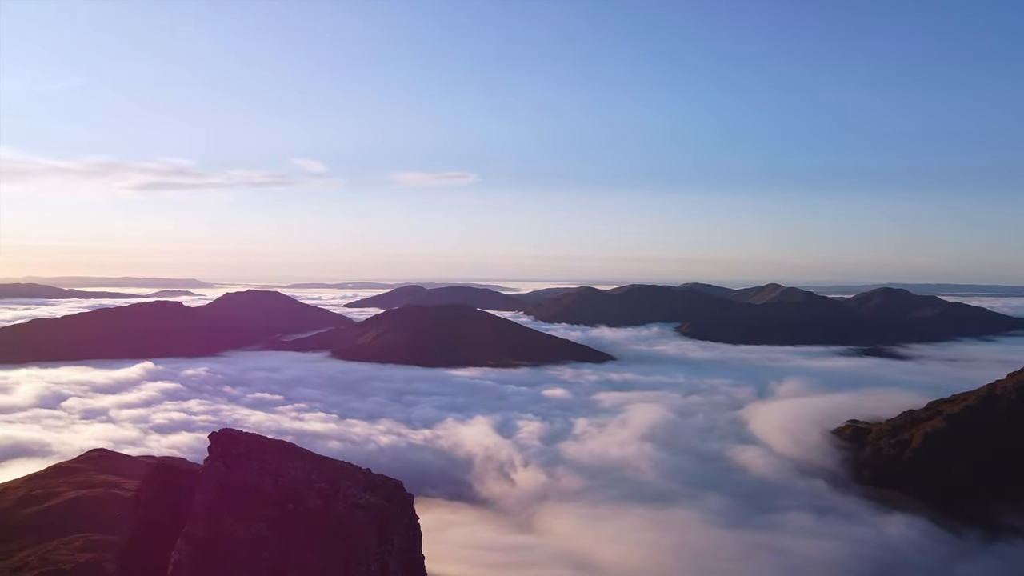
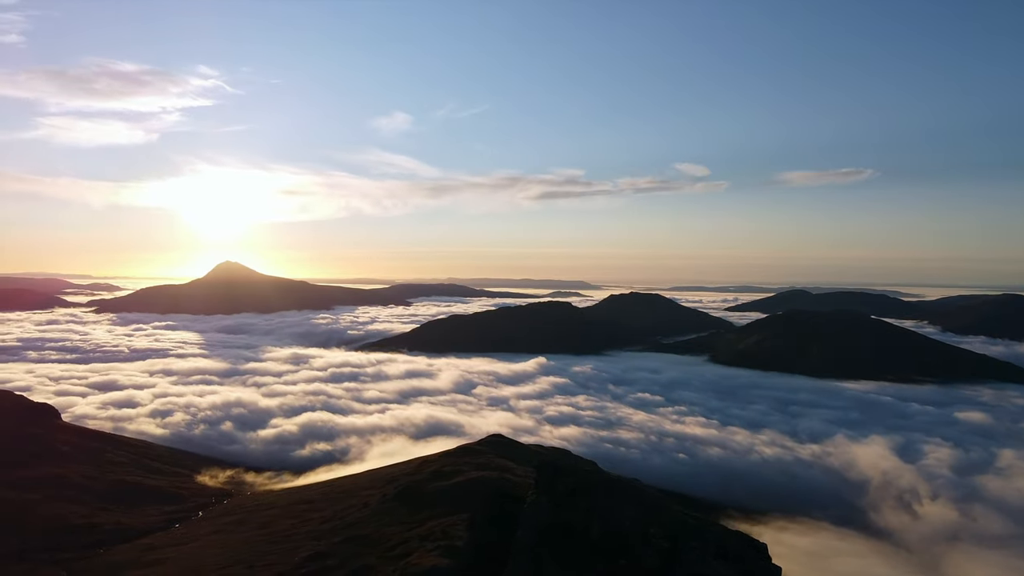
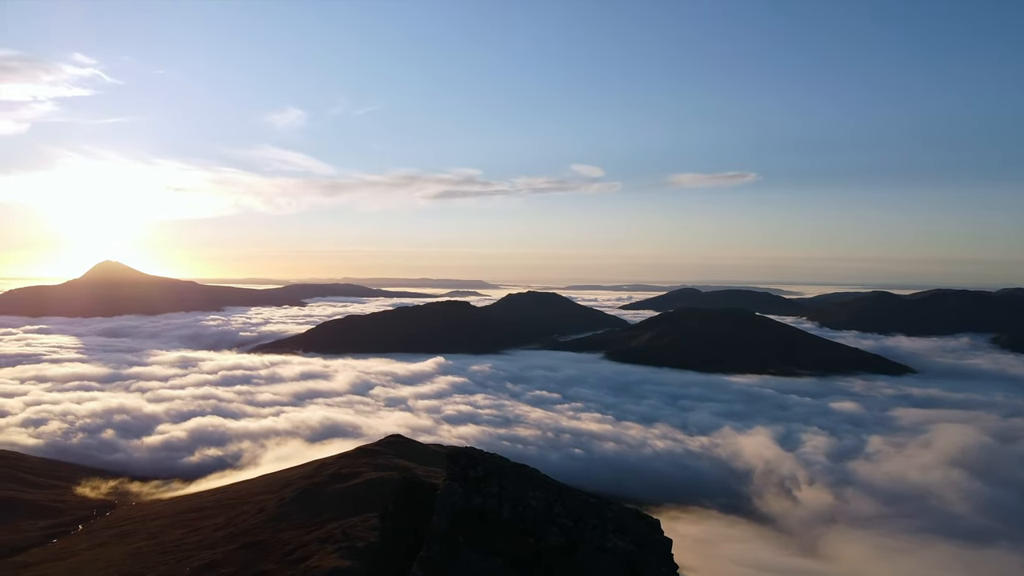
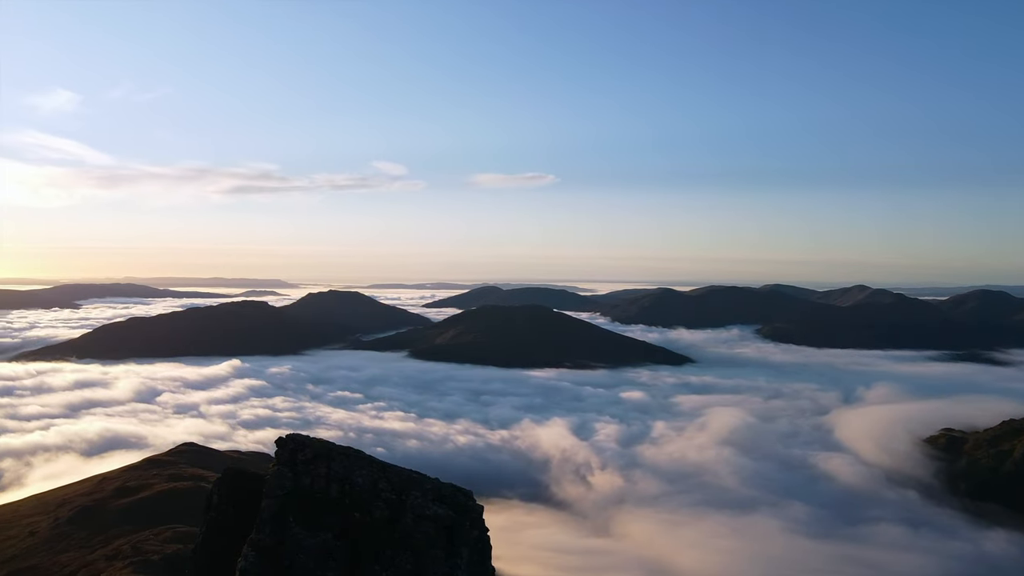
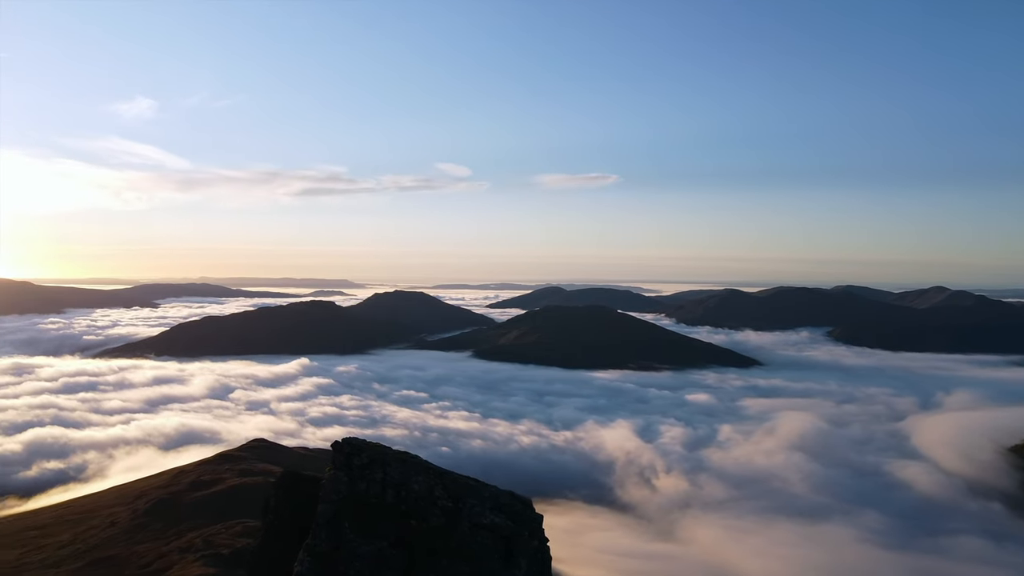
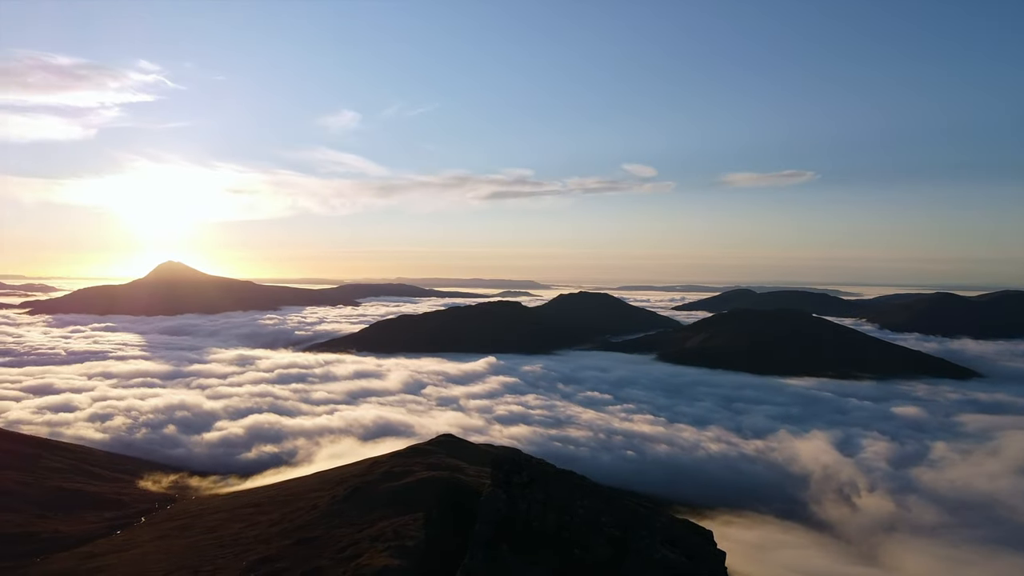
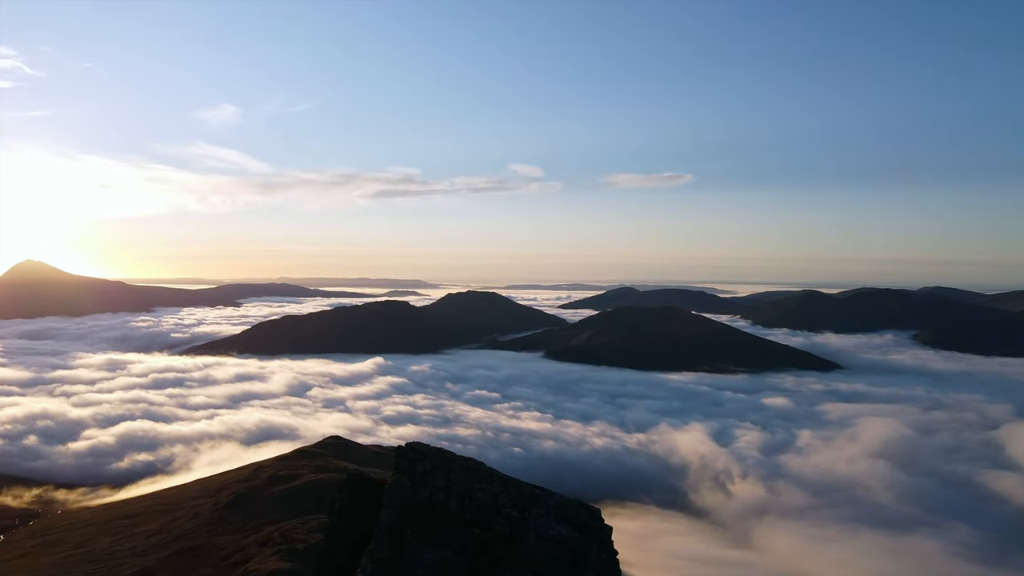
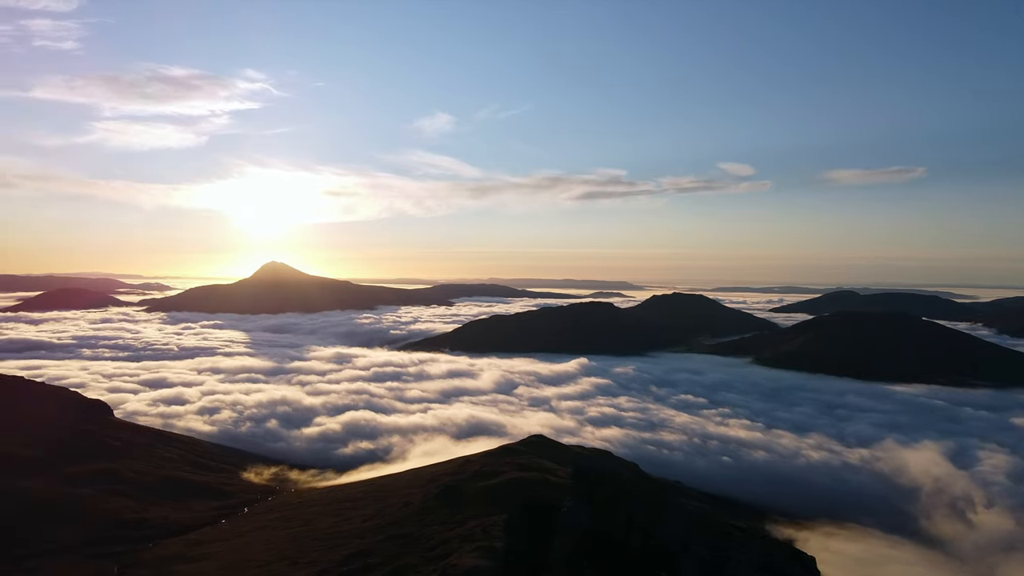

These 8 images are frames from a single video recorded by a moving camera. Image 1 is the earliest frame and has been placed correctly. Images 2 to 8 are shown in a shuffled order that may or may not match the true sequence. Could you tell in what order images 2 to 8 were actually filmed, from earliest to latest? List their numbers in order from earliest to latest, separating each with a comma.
4, 5, 7, 3, 6, 2, 8
